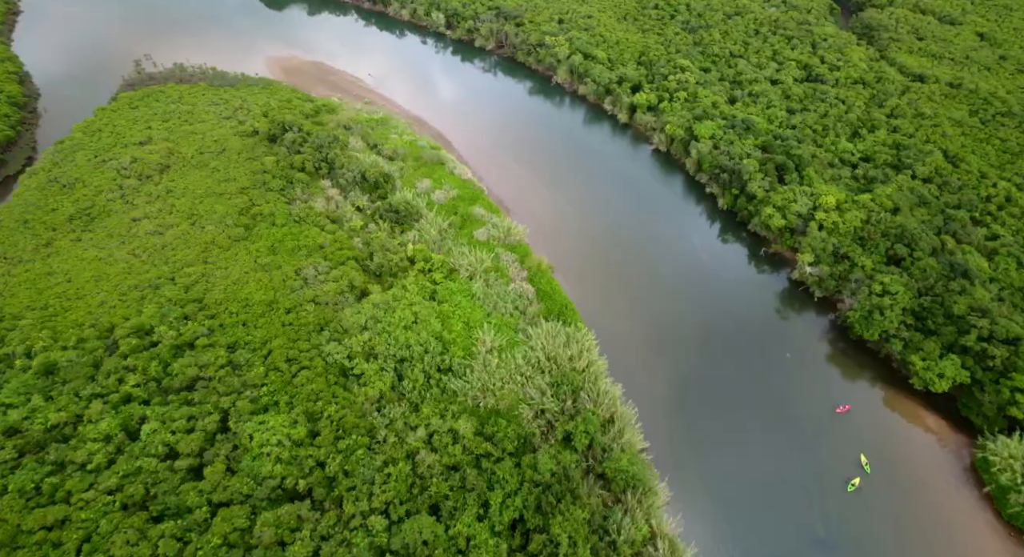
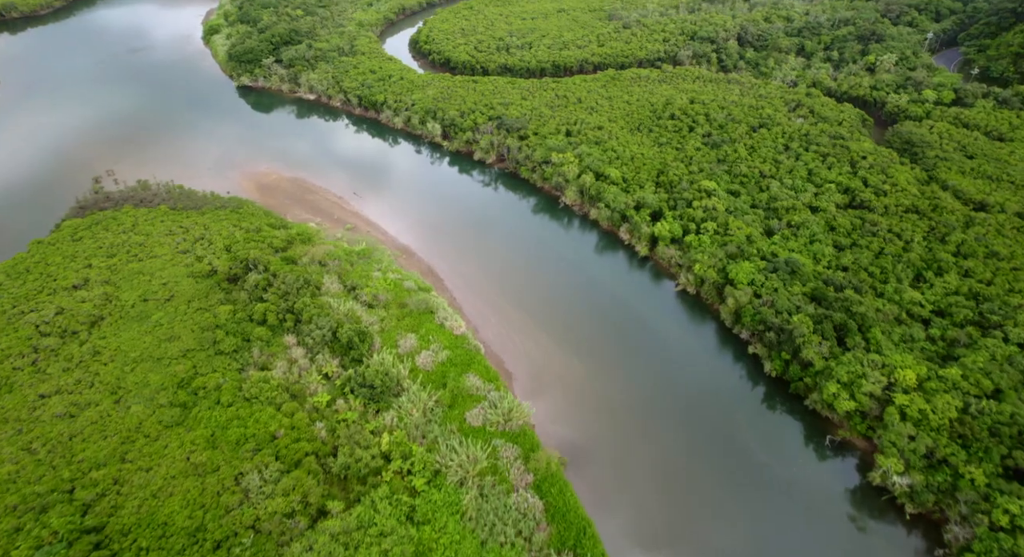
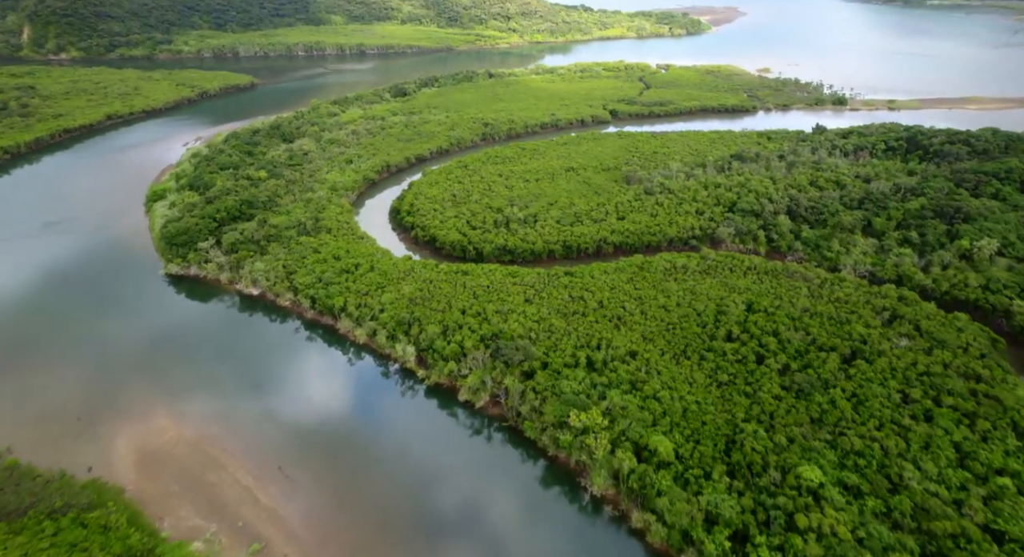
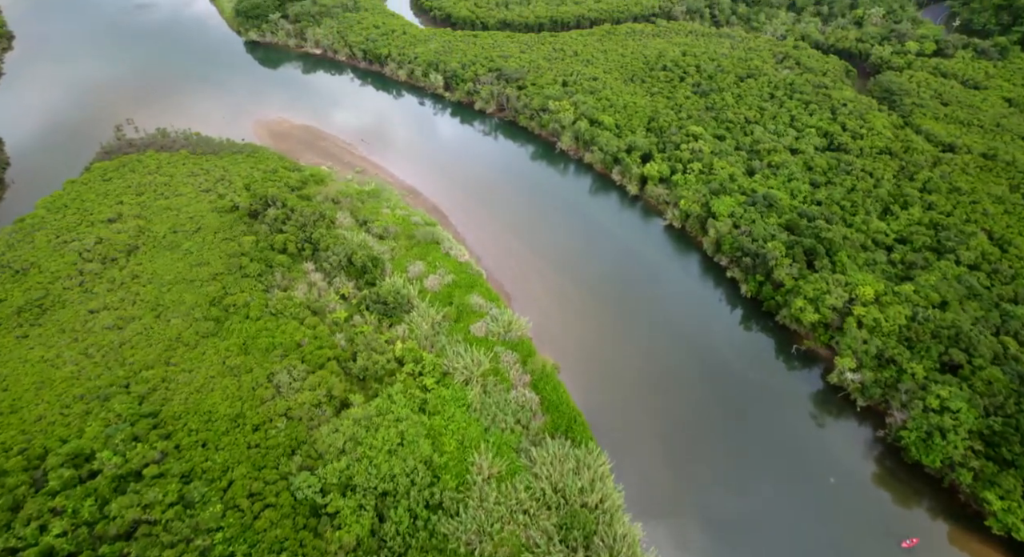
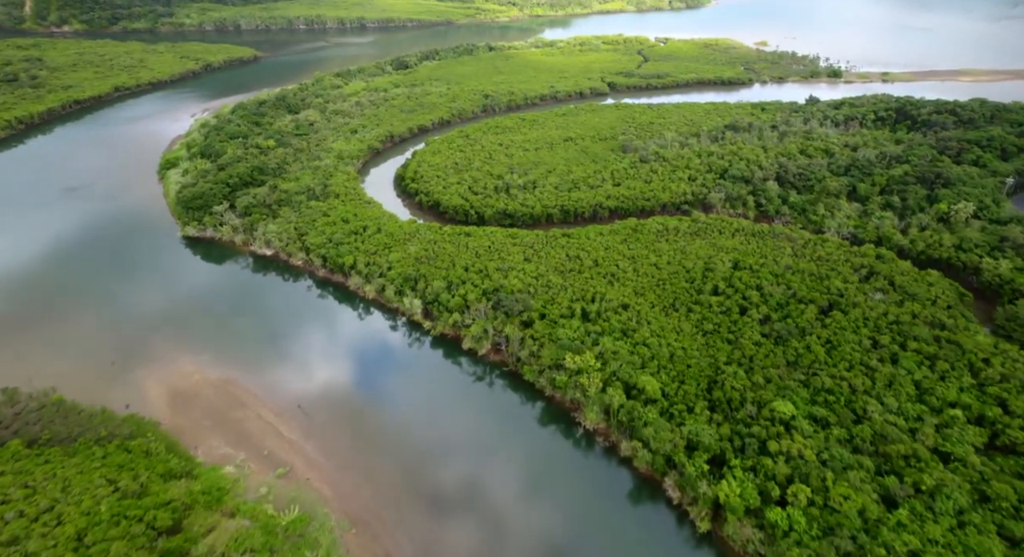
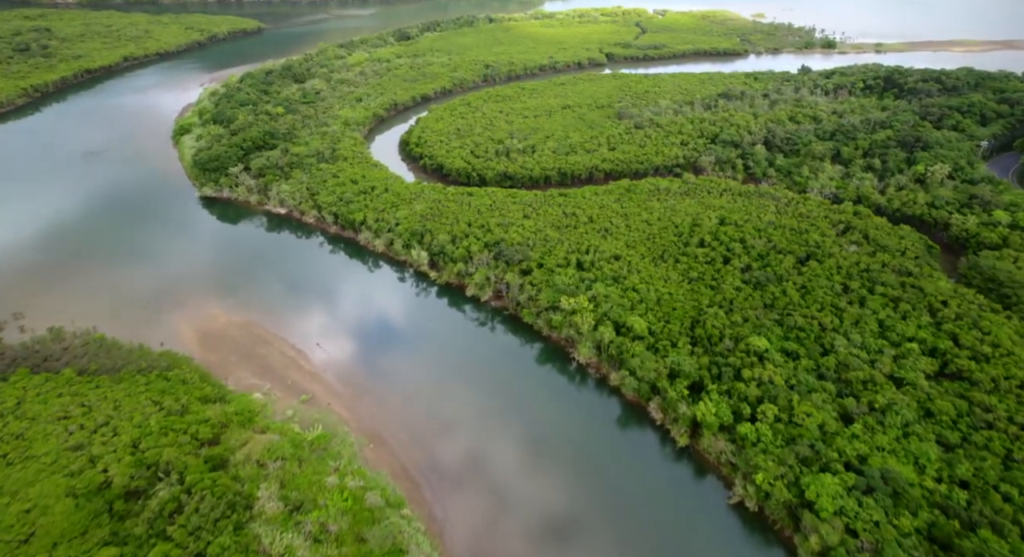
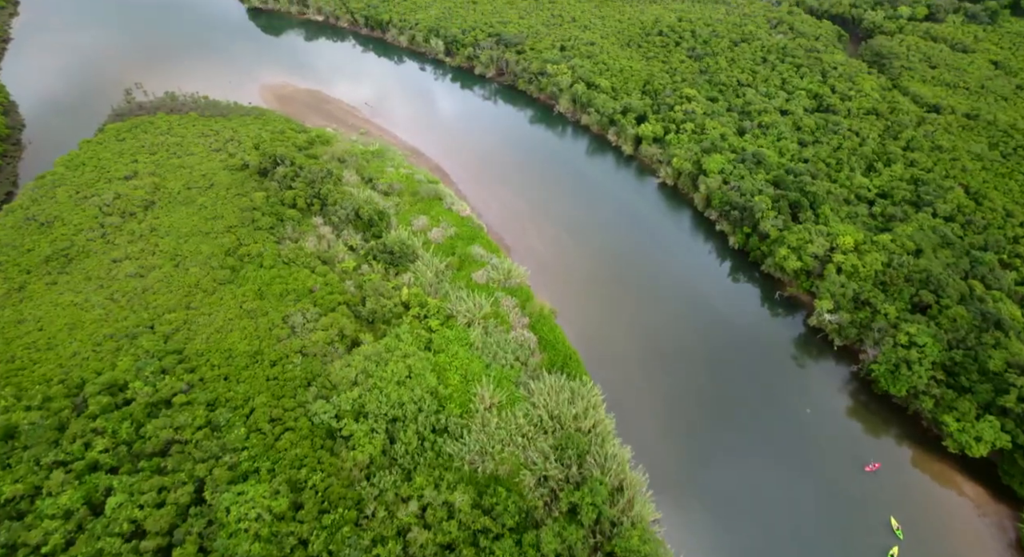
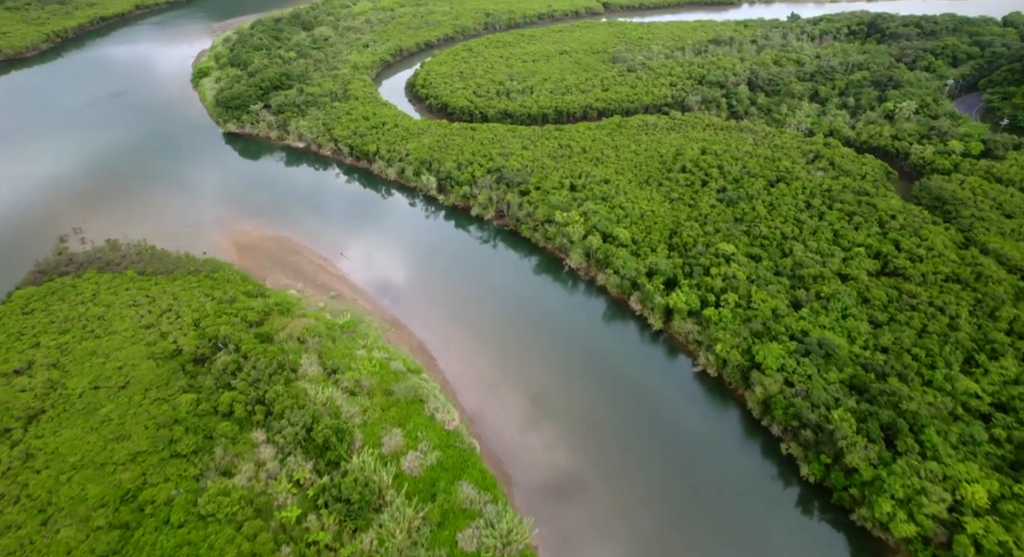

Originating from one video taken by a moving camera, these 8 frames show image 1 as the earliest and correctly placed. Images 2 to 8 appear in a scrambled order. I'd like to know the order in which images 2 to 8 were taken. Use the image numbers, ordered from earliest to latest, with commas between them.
7, 4, 2, 8, 6, 5, 3
